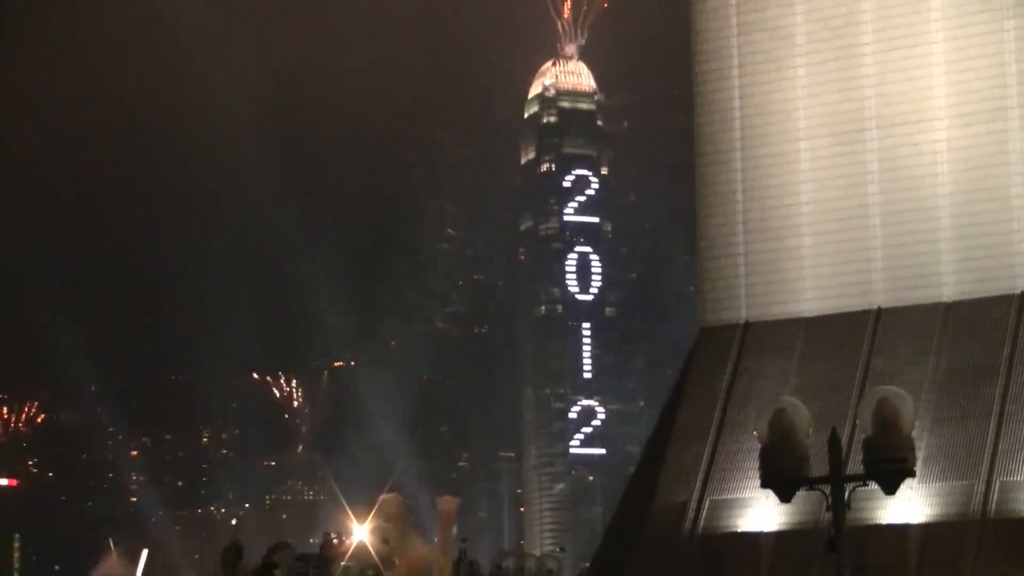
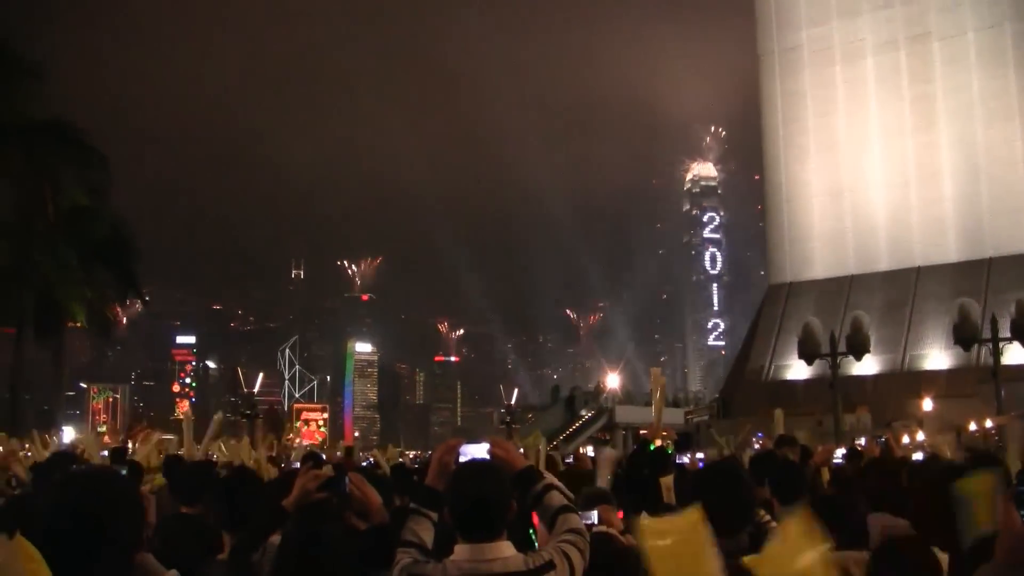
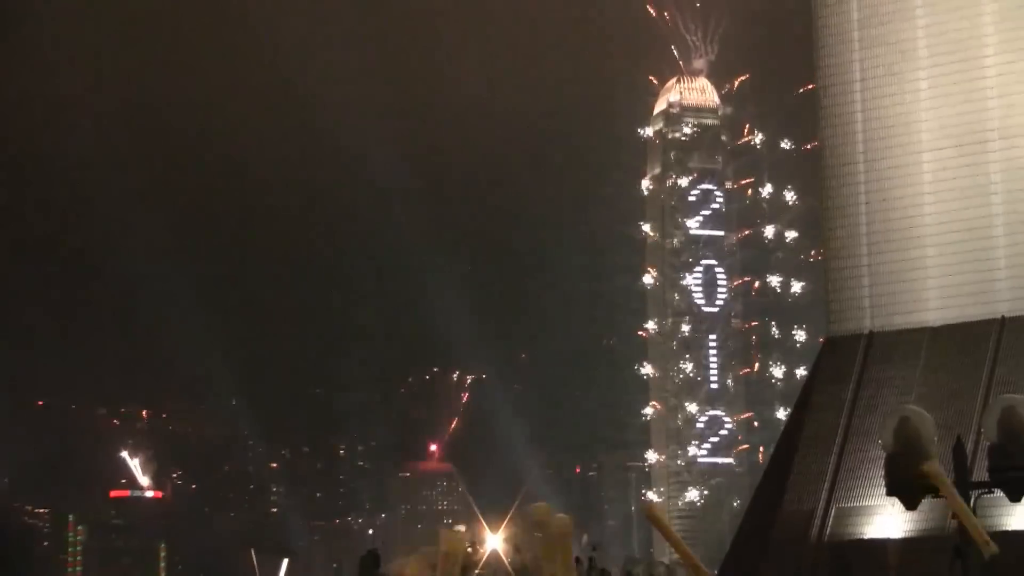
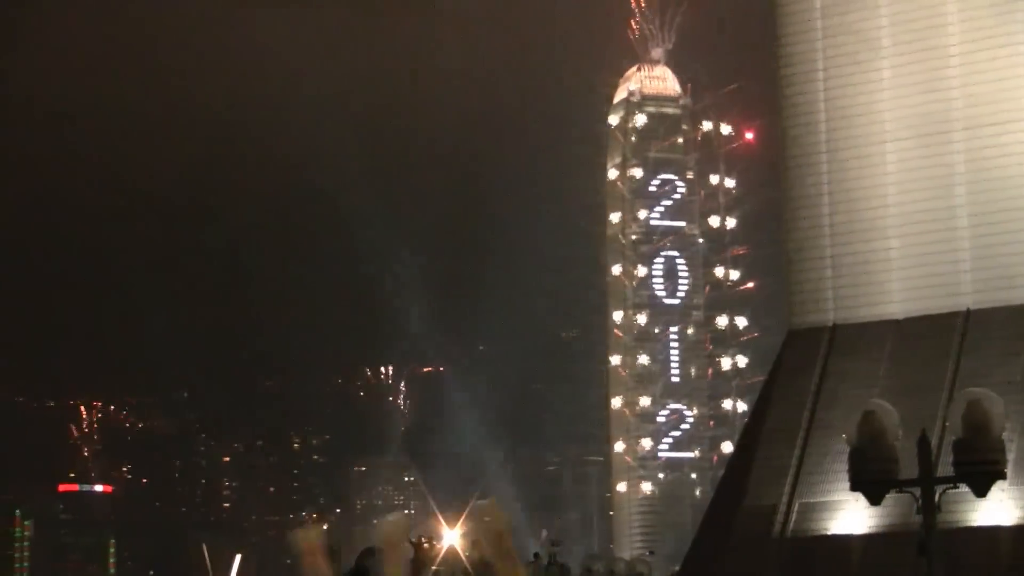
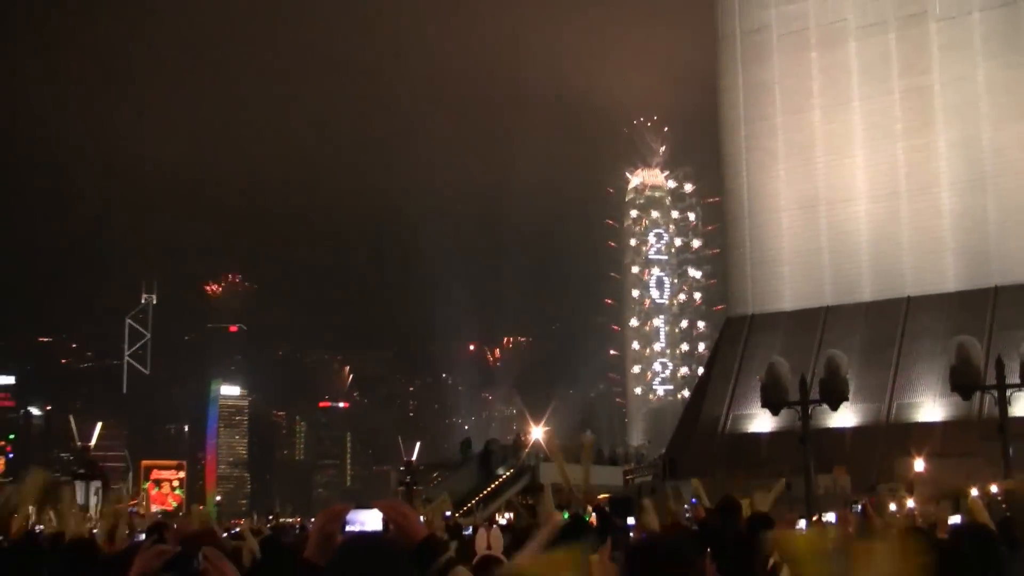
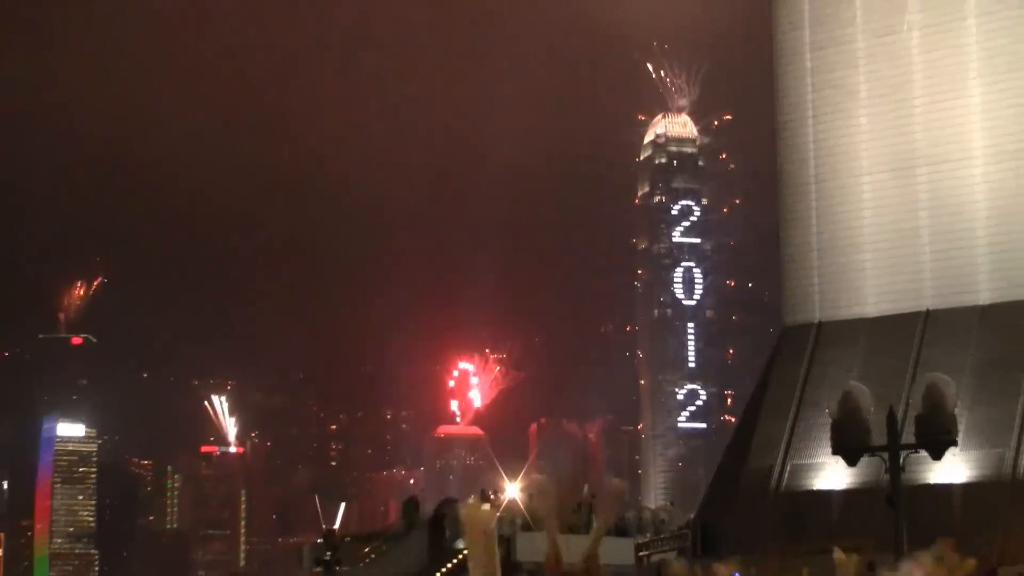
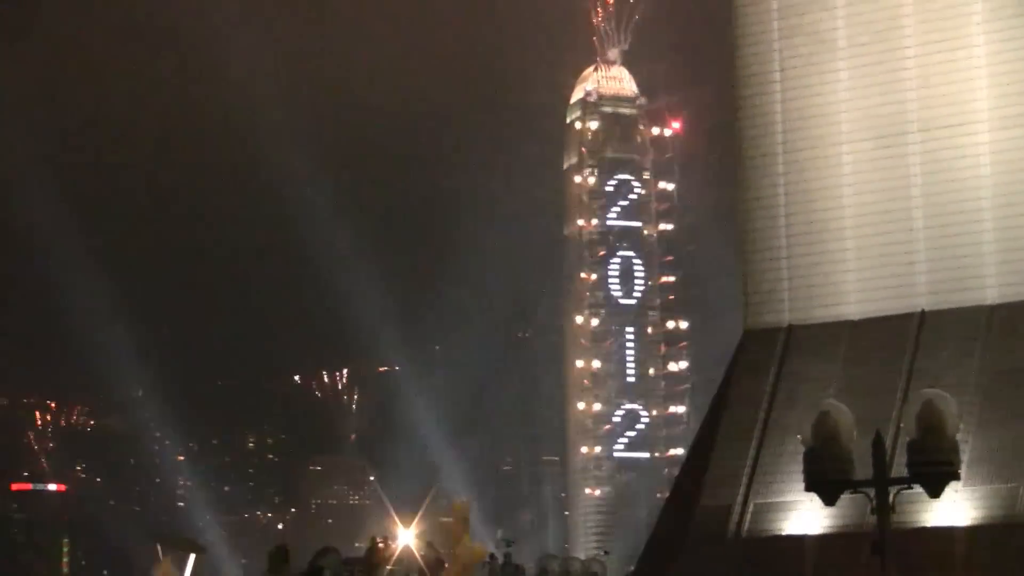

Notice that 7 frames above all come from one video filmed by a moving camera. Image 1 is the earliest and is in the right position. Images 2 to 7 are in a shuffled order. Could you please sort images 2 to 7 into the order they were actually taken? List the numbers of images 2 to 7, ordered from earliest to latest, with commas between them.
7, 4, 3, 6, 5, 2
